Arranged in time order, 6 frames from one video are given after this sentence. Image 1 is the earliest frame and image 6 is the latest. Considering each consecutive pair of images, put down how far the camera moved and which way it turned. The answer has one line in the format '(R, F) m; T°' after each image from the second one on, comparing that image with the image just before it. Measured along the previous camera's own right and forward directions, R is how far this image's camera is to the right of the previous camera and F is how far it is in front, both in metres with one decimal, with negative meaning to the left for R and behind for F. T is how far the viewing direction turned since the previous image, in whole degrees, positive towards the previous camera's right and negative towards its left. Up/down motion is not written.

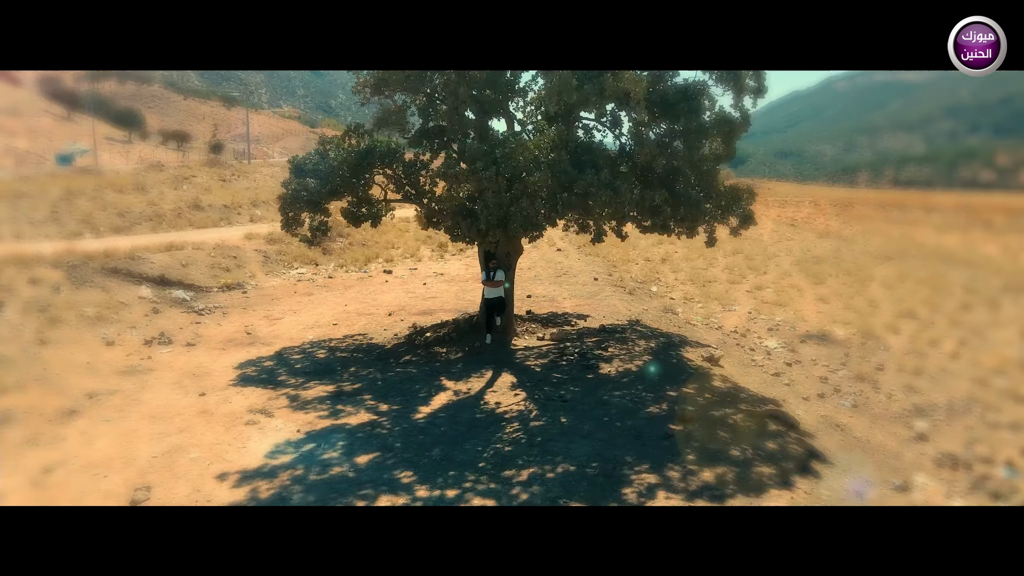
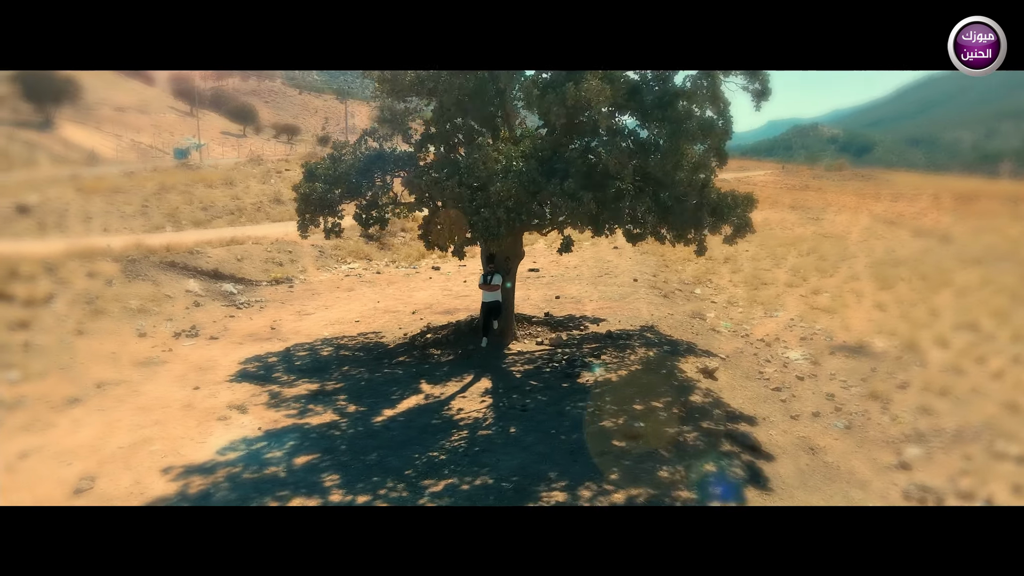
(+1.2, 0.0) m; -8°
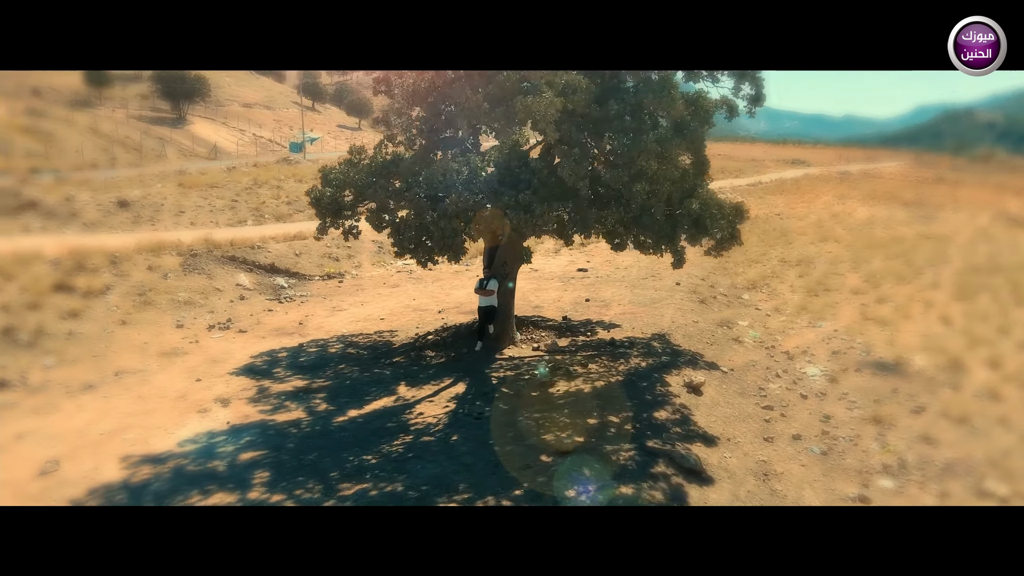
(+1.3, 0.0) m; -9°
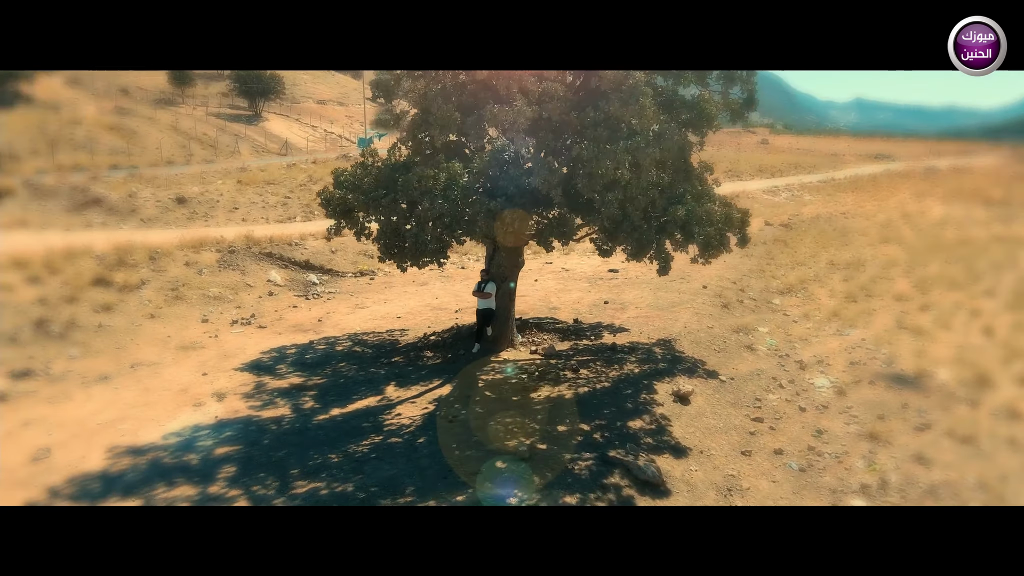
(+0.8, 0.0) m; -6°
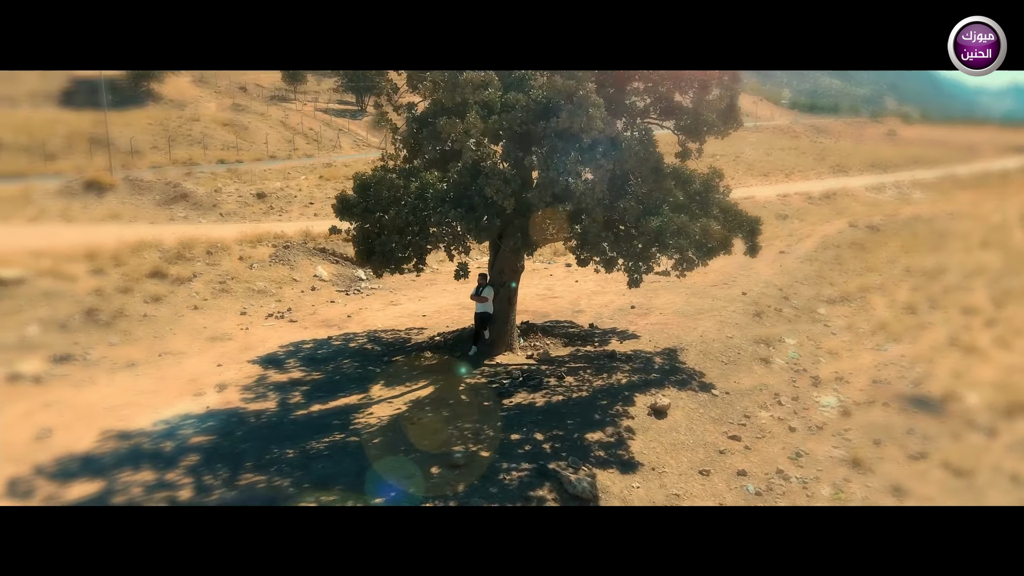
(+1.3, 0.0) m; -8°
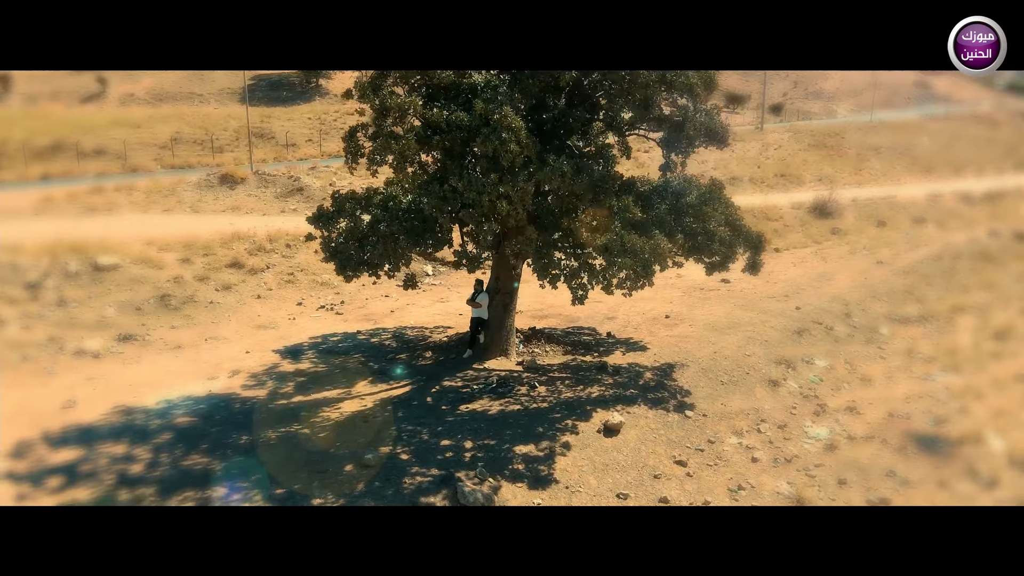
(+2.0, 0.0) m; -13°
